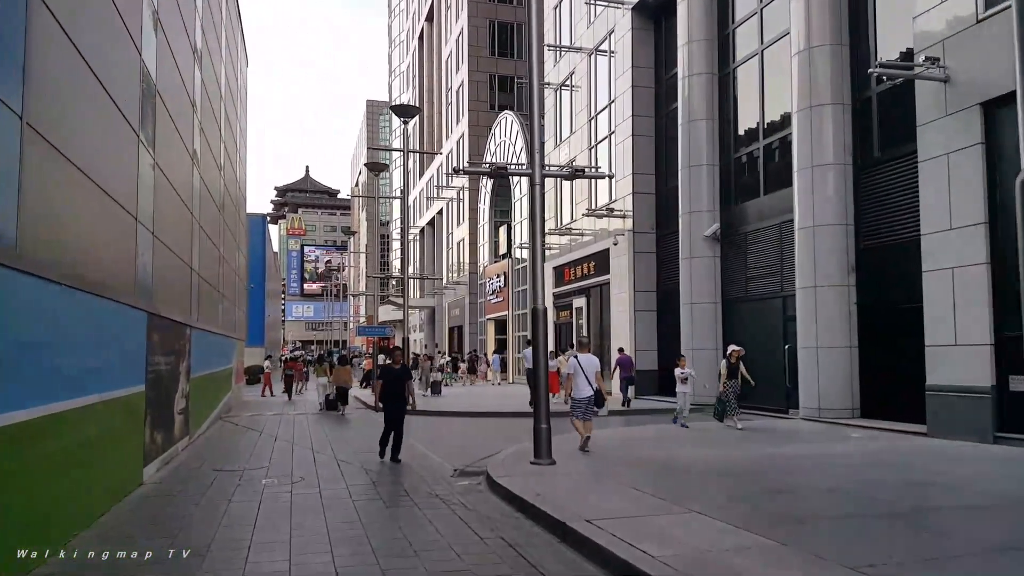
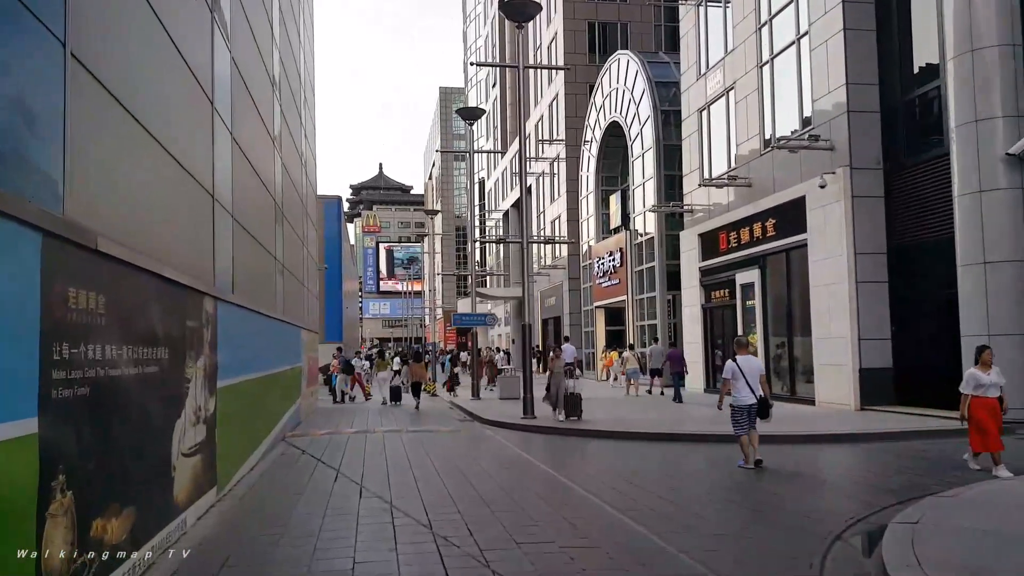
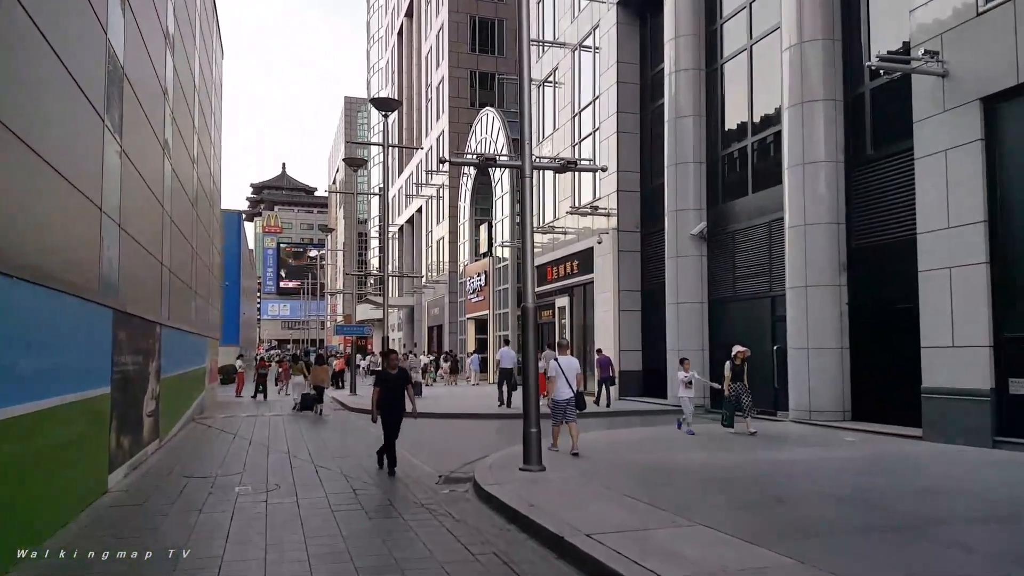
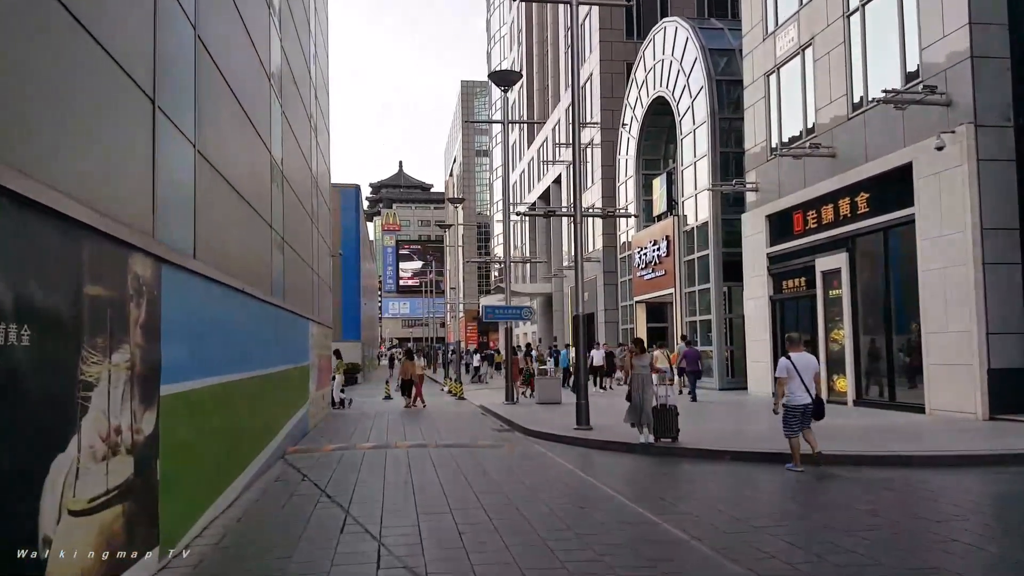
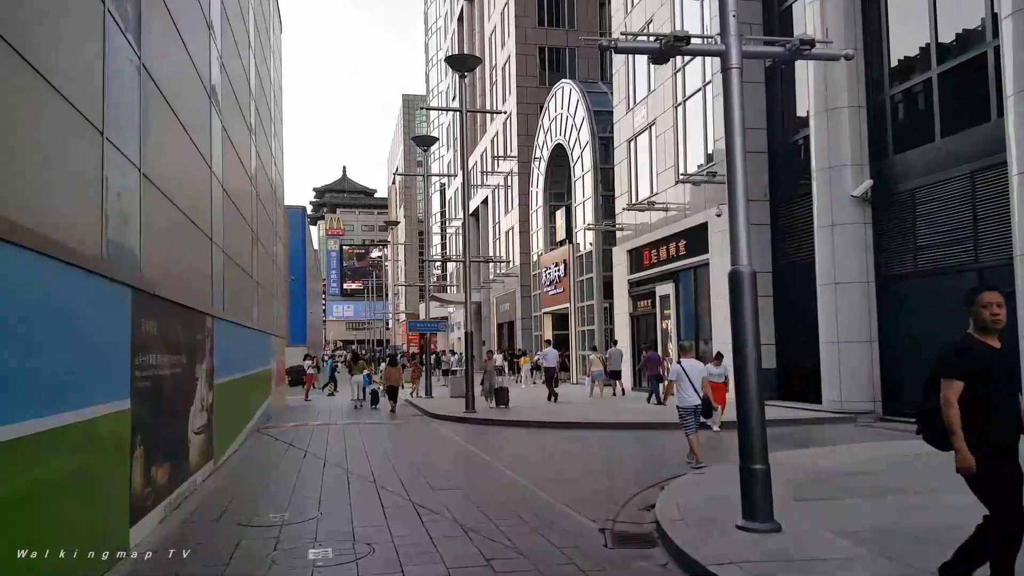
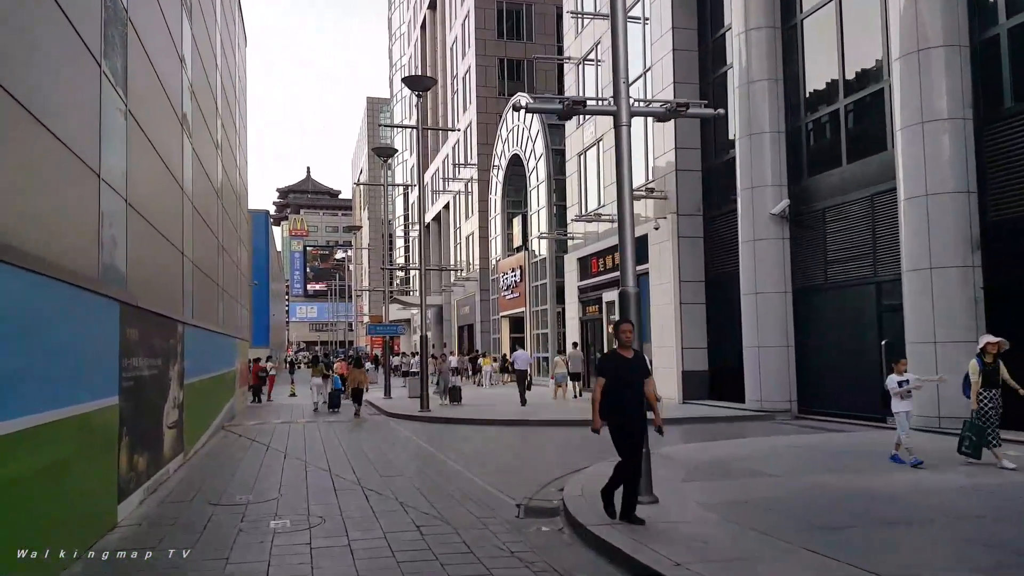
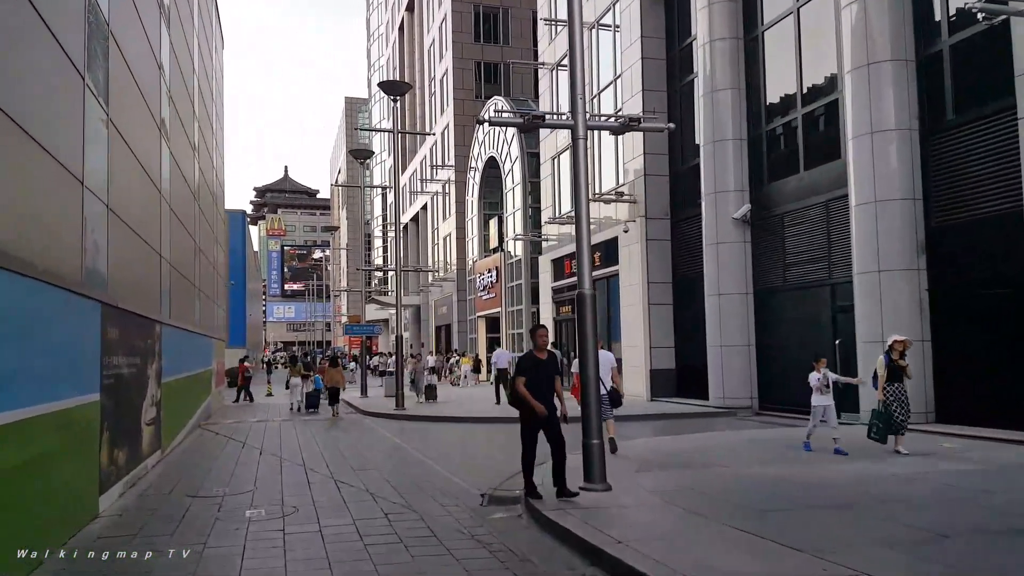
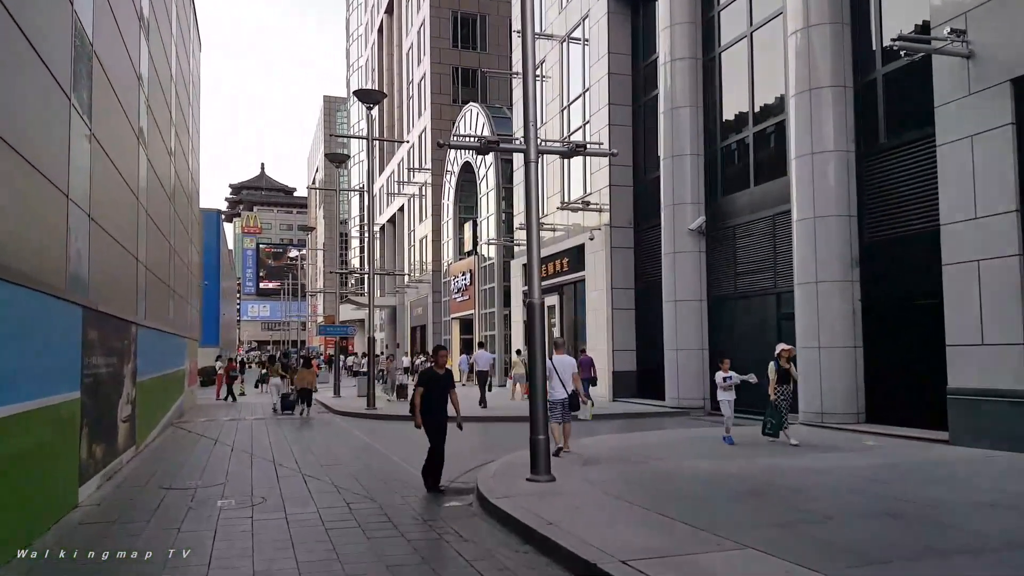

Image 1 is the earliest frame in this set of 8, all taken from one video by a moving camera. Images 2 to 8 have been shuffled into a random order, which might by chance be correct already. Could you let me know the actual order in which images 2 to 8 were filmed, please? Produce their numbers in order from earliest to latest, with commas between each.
3, 8, 7, 6, 5, 2, 4
